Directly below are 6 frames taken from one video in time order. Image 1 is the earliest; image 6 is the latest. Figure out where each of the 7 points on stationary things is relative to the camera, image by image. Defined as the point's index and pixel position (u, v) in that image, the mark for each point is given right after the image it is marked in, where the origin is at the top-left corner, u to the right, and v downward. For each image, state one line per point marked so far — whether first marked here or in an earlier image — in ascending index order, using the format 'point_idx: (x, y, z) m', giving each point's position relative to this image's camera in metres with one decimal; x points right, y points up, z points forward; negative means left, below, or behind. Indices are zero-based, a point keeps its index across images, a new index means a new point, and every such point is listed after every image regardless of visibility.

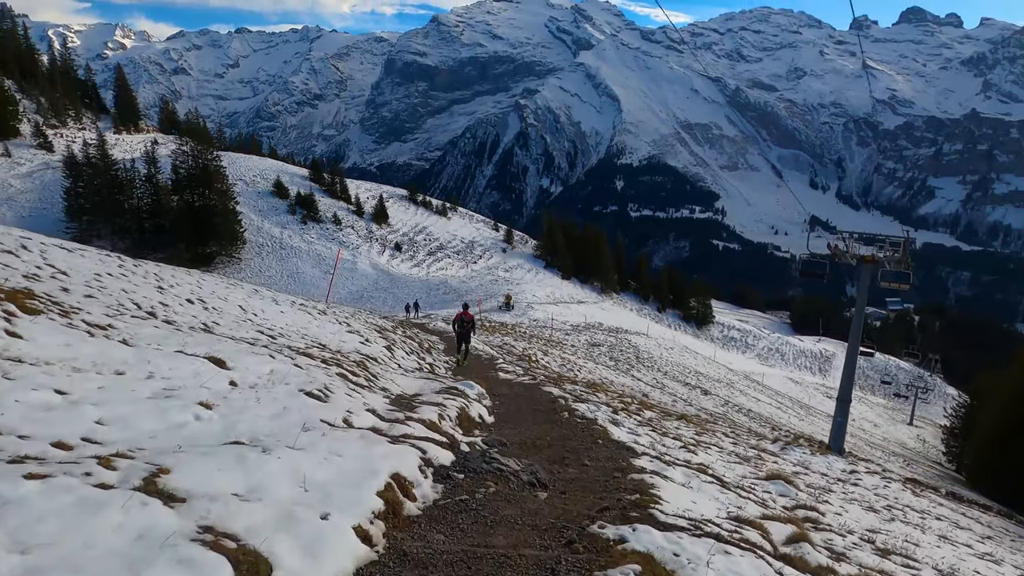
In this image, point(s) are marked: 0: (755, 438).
0: (+6.5, -4.1, +13.7) m
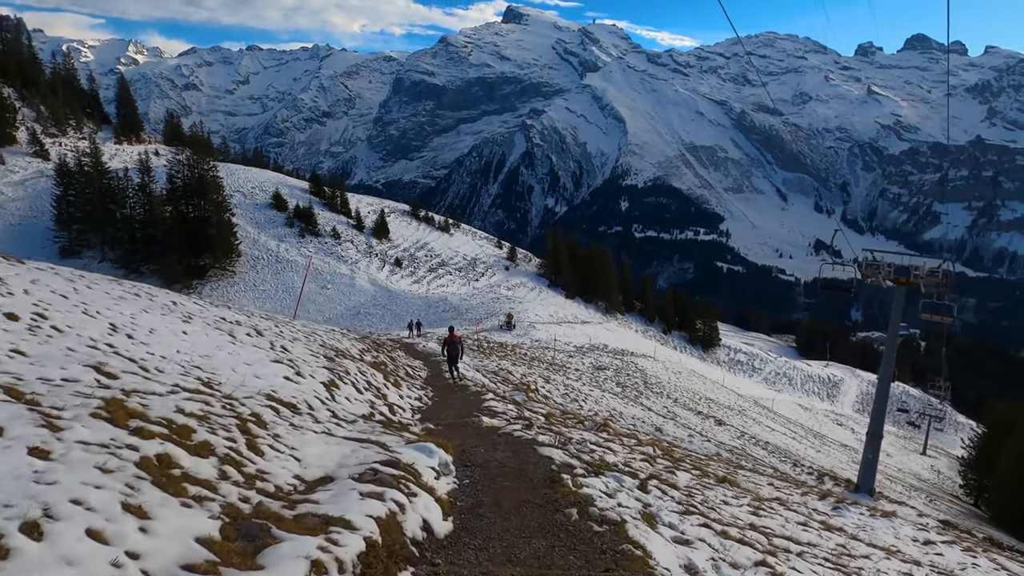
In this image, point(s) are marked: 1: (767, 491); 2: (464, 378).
0: (+6.3, -4.6, +11.3) m
1: (+5.0, -4.0, +9.9) m
2: (-1.4, -2.6, +13.6) m
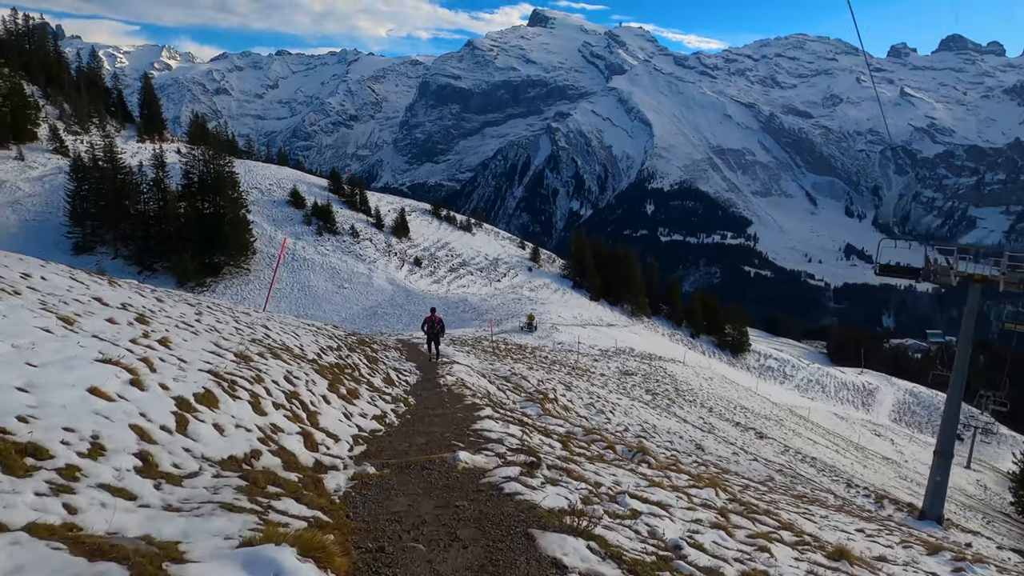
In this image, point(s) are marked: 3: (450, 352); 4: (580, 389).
0: (+6.5, -4.4, +8.5) m
1: (+5.0, -3.7, +7.1) m
2: (-1.2, -2.3, +11.1) m
3: (-2.1, -2.1, +17.0) m
4: (+2.5, -3.6, +18.3) m
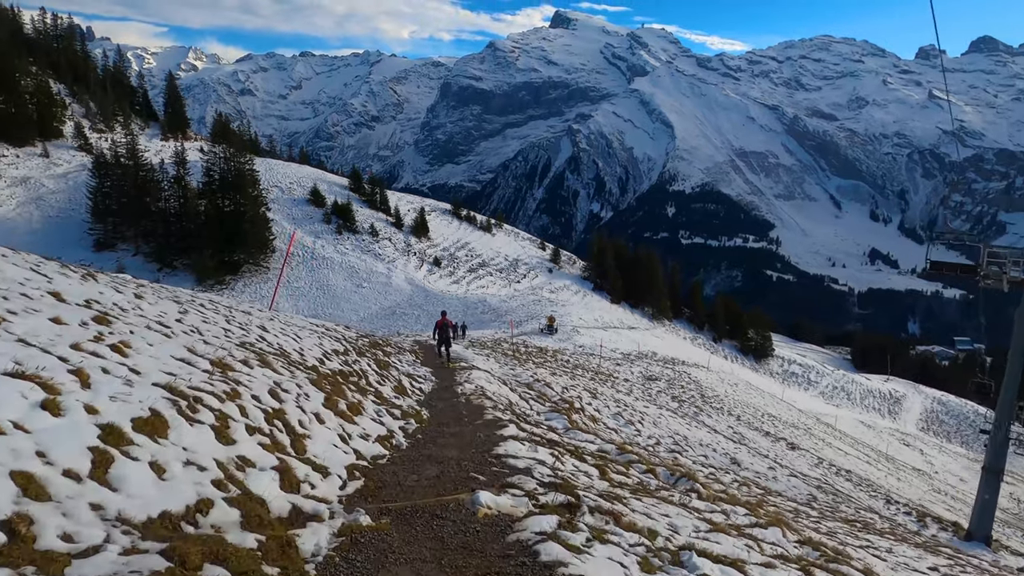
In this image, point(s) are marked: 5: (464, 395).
0: (+6.8, -4.4, +7.2) m
1: (+5.3, -3.7, +5.9) m
2: (-0.7, -2.2, +10.2) m
3: (-1.4, -2.1, +16.1) m
4: (+3.2, -3.7, +17.2) m
5: (-1.0, -2.2, +10.3) m
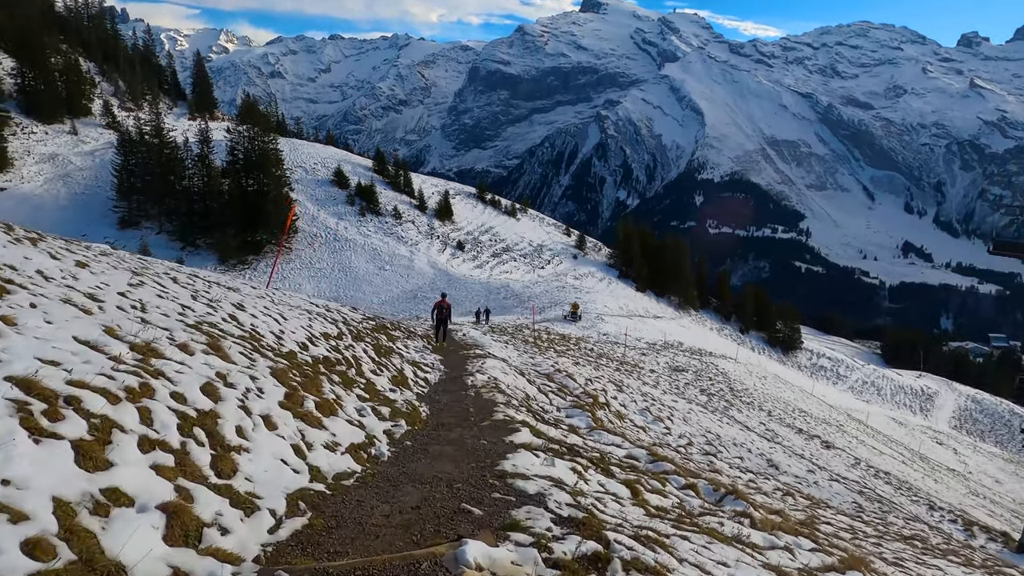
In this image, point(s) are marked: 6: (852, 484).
0: (+7.0, -4.3, +5.9) m
1: (+5.4, -3.6, +4.7) m
2: (-0.4, -1.9, +9.2) m
3: (-0.8, -1.6, +15.1) m
4: (+3.8, -3.2, +16.0) m
5: (-0.7, -1.8, +9.3) m
6: (+12.7, -7.3, +18.8) m
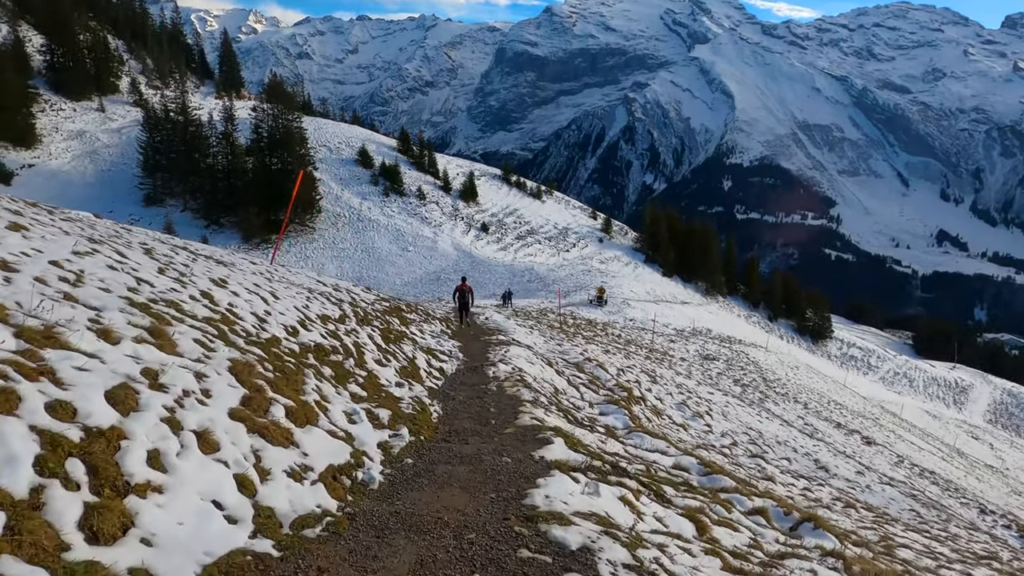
0: (+7.2, -4.2, +4.7) m
1: (+5.6, -3.5, +3.5) m
2: (0.0, -1.5, +8.2) m
3: (-0.1, -1.1, +14.1) m
4: (+4.5, -2.7, +14.9) m
5: (-0.2, -1.5, +8.3) m
6: (+13.5, -6.8, +17.3) m
